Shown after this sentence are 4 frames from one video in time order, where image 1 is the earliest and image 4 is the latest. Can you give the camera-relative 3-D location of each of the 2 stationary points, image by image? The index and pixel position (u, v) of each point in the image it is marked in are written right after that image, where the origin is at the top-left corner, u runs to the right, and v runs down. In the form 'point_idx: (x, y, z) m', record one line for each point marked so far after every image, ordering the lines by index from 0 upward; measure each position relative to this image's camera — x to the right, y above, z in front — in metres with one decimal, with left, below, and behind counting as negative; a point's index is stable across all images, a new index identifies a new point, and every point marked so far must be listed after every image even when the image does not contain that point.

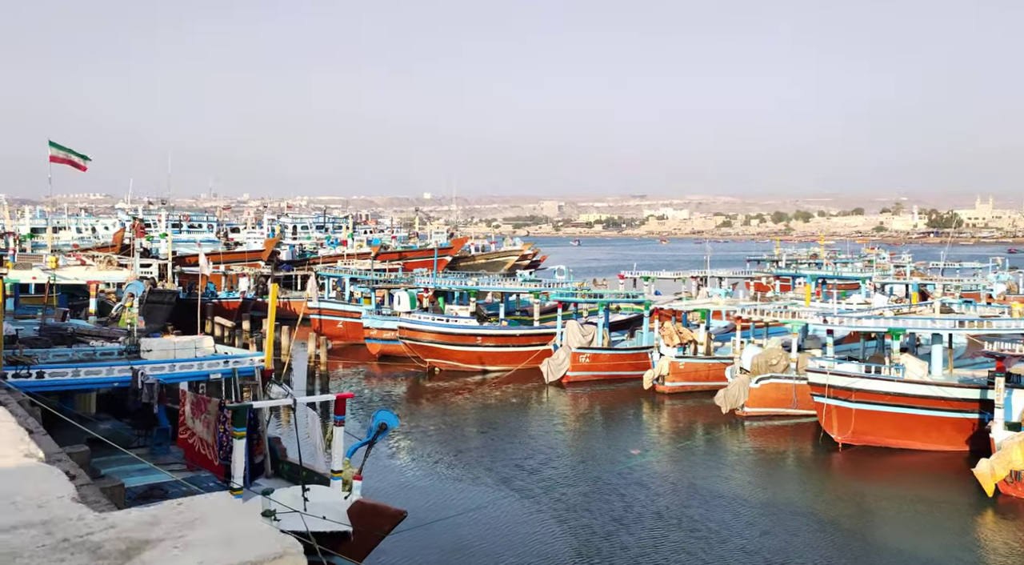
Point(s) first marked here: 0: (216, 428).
0: (-3.7, -1.8, +12.3) m
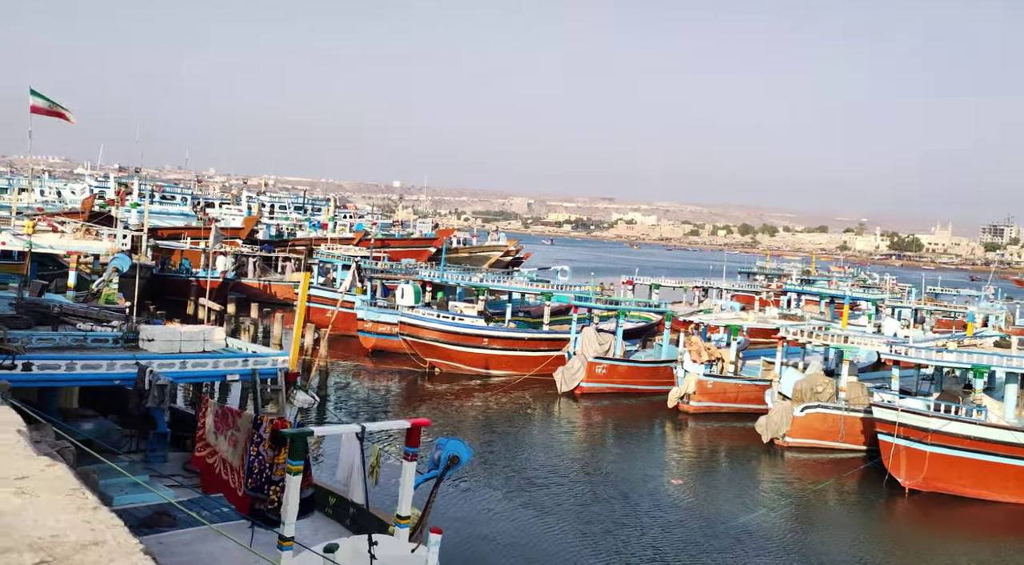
0: (-2.7, -1.7, +9.9) m
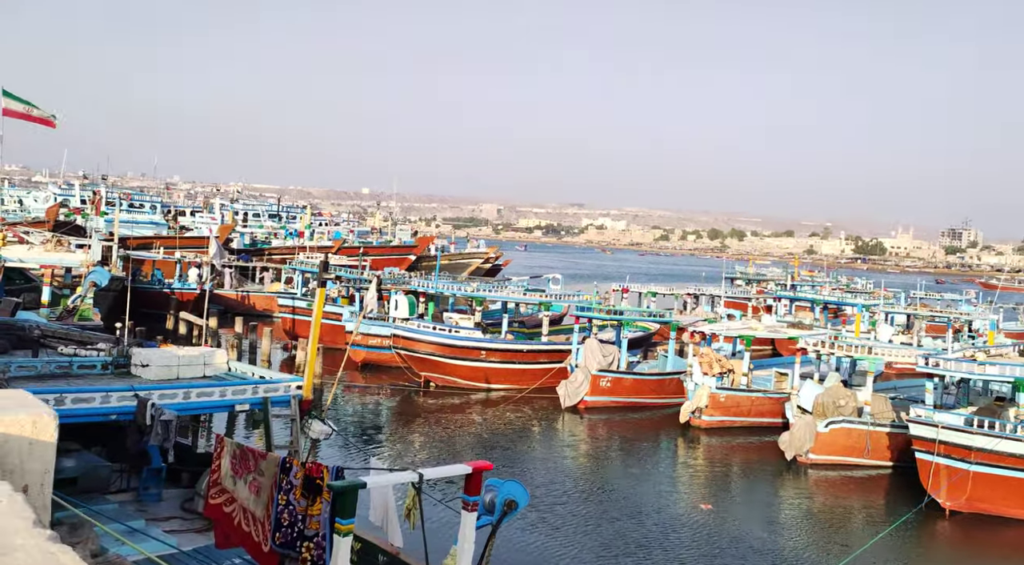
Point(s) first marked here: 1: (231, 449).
0: (-2.1, -1.9, +8.6) m
1: (-2.6, -1.5, +9.2) m
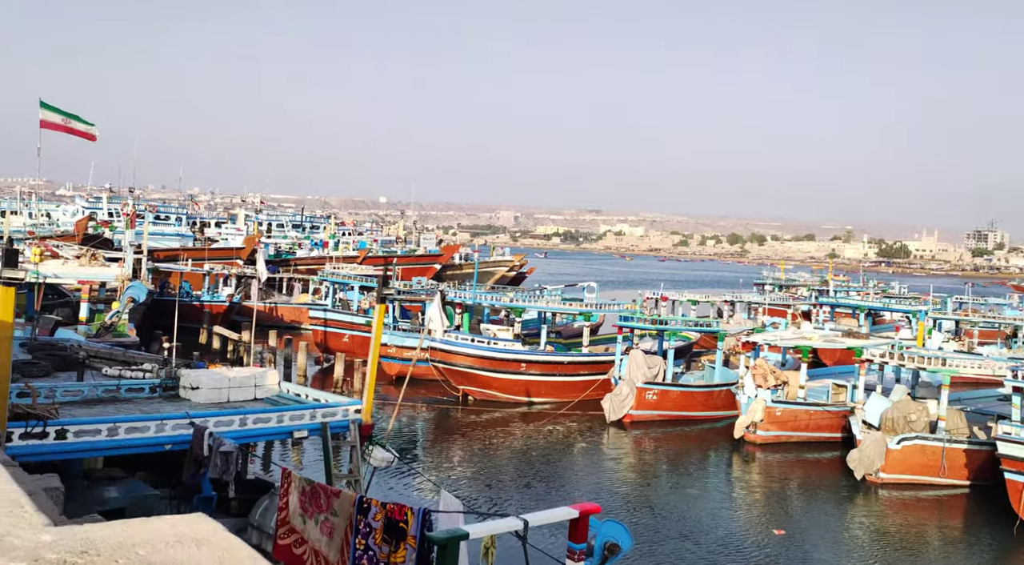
0: (-1.3, -2.0, +7.8) m
1: (-1.8, -1.7, +8.4) m
